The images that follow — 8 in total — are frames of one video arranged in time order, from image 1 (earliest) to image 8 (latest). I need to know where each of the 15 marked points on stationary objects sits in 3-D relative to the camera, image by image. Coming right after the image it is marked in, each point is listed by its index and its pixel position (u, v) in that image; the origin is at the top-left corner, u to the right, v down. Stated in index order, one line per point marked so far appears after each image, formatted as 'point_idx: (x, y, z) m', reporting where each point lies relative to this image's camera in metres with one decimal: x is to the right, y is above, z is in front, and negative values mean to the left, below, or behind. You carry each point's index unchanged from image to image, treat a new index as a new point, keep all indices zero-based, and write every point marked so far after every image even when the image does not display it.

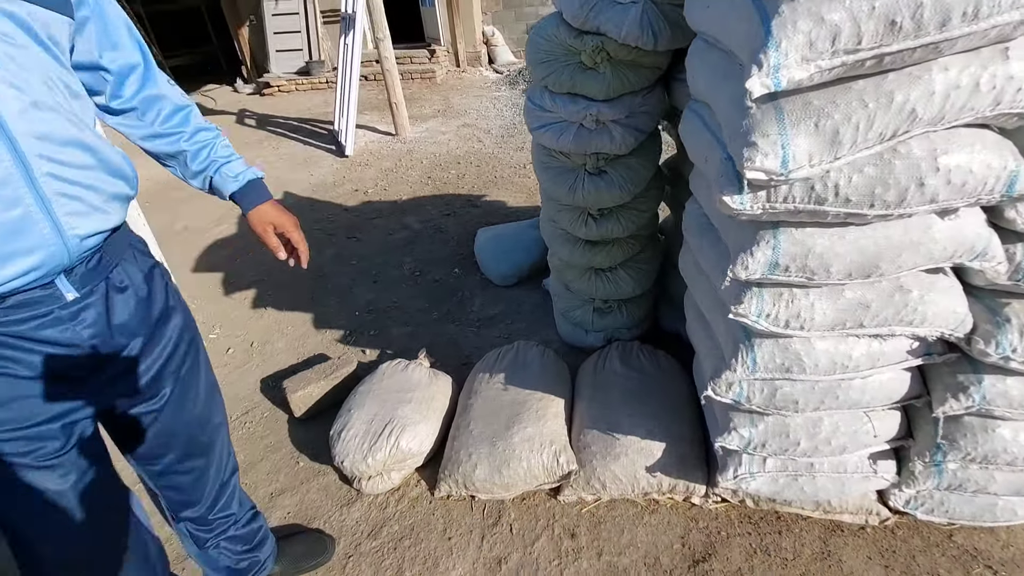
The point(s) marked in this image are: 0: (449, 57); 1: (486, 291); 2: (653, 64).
0: (-1.5, +5.4, +11.4) m
1: (-0.2, 0.0, +3.8) m
2: (+0.6, +0.9, +2.0) m
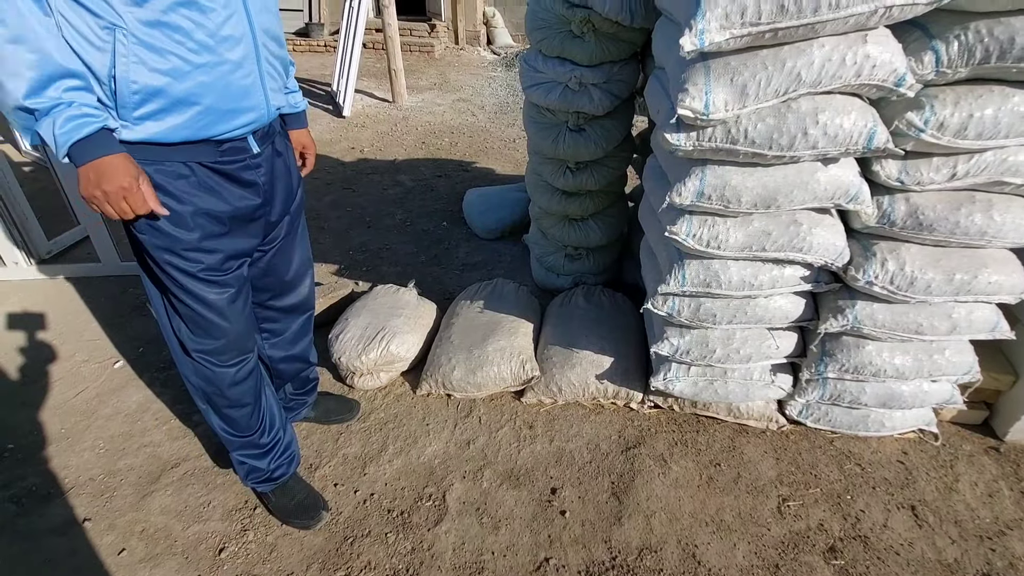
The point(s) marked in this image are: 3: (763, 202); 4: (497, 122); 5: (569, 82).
0: (-1.5, +6.0, +11.6) m
1: (-0.4, +0.4, +4.1) m
2: (+0.6, +1.2, +2.4) m
3: (+0.9, +0.3, +1.8) m
4: (-0.2, +2.5, +7.3) m
5: (+0.3, +1.0, +2.5) m
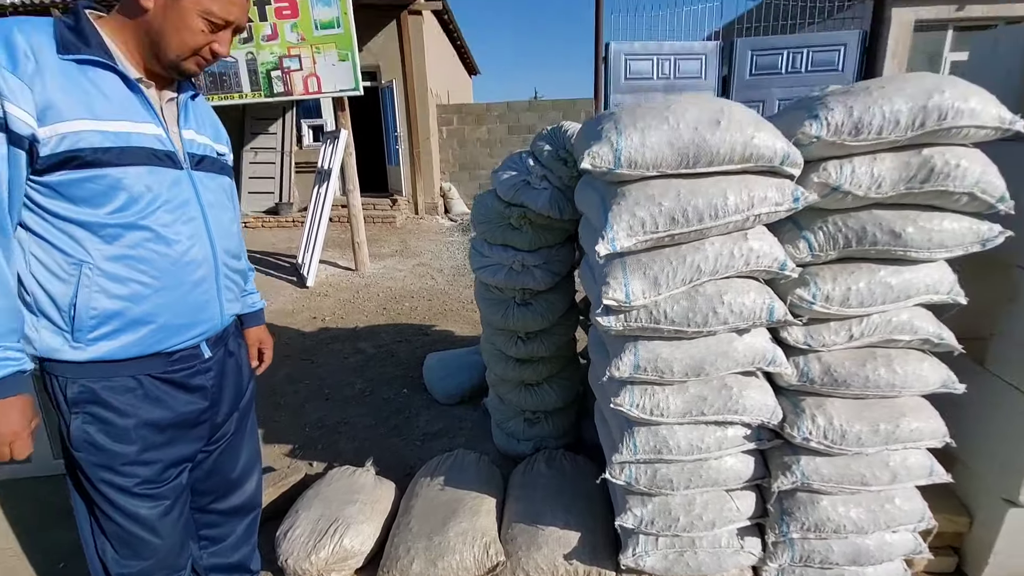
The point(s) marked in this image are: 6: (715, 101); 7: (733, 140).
0: (-2.7, +2.1, +12.7) m
1: (-0.7, -1.0, +4.1) m
2: (+0.3, +0.3, +2.8) m
3: (+0.7, -0.3, +1.9) m
4: (-0.9, +0.1, +7.7) m
5: (0.0, +0.1, +2.8) m
6: (+0.7, +0.6, +1.7) m
7: (+0.7, +0.5, +1.6) m
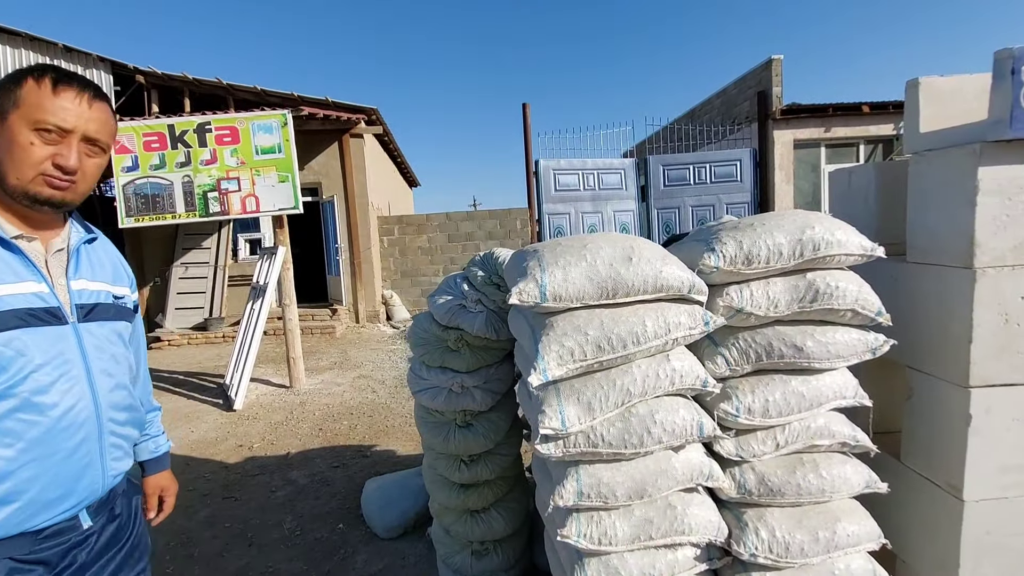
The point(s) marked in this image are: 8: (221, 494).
0: (-4.2, -0.7, +12.5) m
1: (-1.1, -2.0, +3.8) m
2: (-0.1, -0.3, +2.8) m
3: (+0.5, -0.8, +1.9) m
4: (-1.7, -1.6, +7.4) m
5: (-0.3, -0.6, +2.8) m
6: (+0.4, +0.2, +1.9) m
7: (+0.5, +0.1, +1.8) m
8: (-2.8, -2.0, +4.7) m
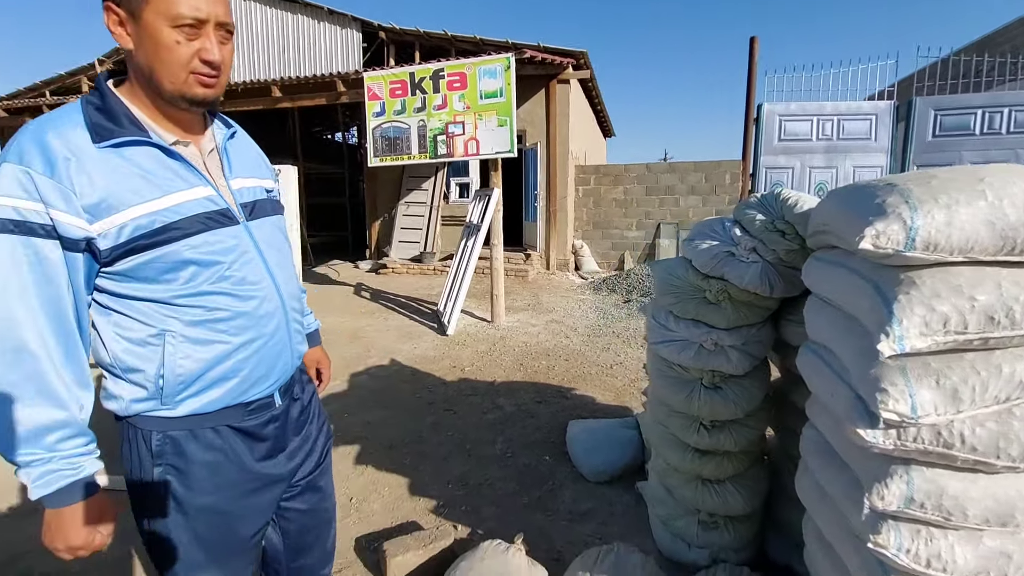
0: (+0.8, +0.7, +12.9) m
1: (+0.5, -1.5, +3.8) m
2: (+1.3, -0.1, +2.4) m
3: (+1.4, -0.7, +1.4) m
4: (+1.2, -0.9, +7.4) m
5: (+1.0, -0.3, +2.5) m
6: (+1.4, +0.3, +1.3) m
7: (+1.4, +0.2, +1.2) m
8: (-0.8, -1.3, +5.3) m
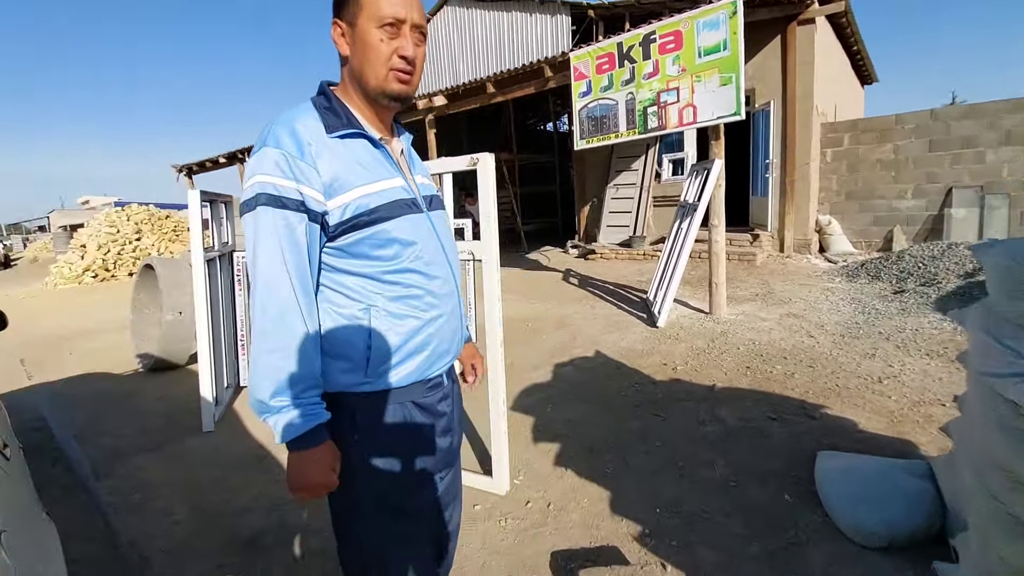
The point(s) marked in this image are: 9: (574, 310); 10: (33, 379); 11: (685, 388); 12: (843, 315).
0: (+5.9, +1.0, +11.0) m
1: (+1.9, -1.5, +2.9) m
2: (+2.0, -0.1, +1.2) m
3: (+1.7, -0.7, +0.3) m
4: (+4.0, -0.7, +5.9) m
5: (+1.7, -0.3, +1.4) m
6: (+1.7, +0.3, +0.1) m
7: (+1.7, +0.1, +0.1) m
8: (+1.3, -1.2, +4.8) m
9: (+1.1, -0.4, +8.9) m
10: (-7.4, -1.4, +7.5) m
11: (+1.8, -1.0, +5.1) m
12: (+4.8, -0.4, +7.1) m
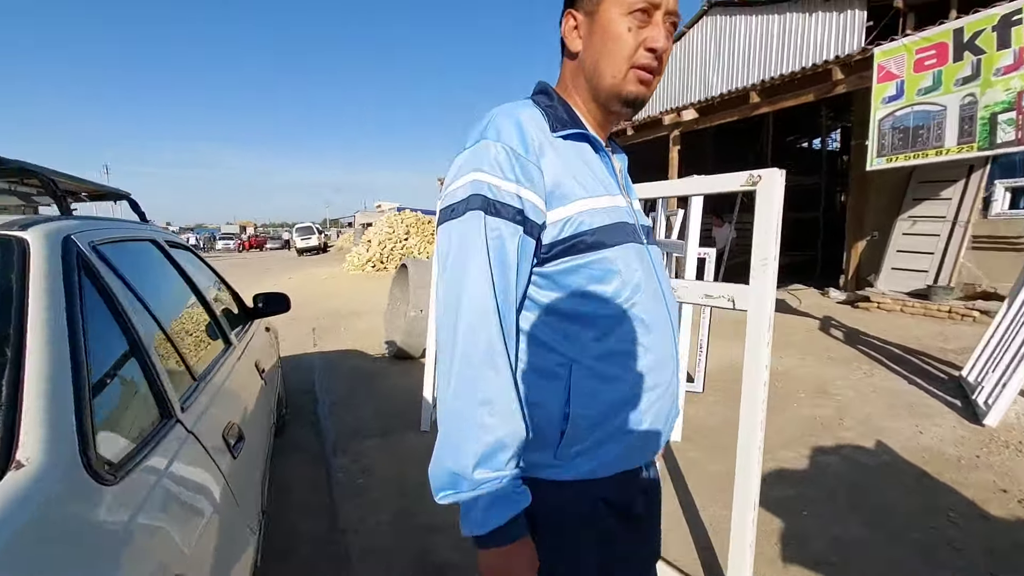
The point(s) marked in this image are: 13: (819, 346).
0: (+10.0, -0.5, +6.8) m
1: (+2.6, -2.0, +1.1) m
2: (+2.2, -0.5, -0.4) m
3: (+1.5, -1.1, -1.1) m
4: (+5.9, -1.7, +3.0) m
5: (+2.1, -0.7, -0.1) m
6: (+1.6, -0.1, -1.2) m
7: (+1.5, -0.2, -1.3) m
8: (+3.0, -1.8, +3.1) m
9: (+4.6, -1.2, +6.9) m
10: (-3.7, -1.1, +9.3) m
11: (+3.6, -1.7, +3.2) m
12: (+7.2, -1.5, +3.8) m
13: (+5.1, -1.0, +8.1) m
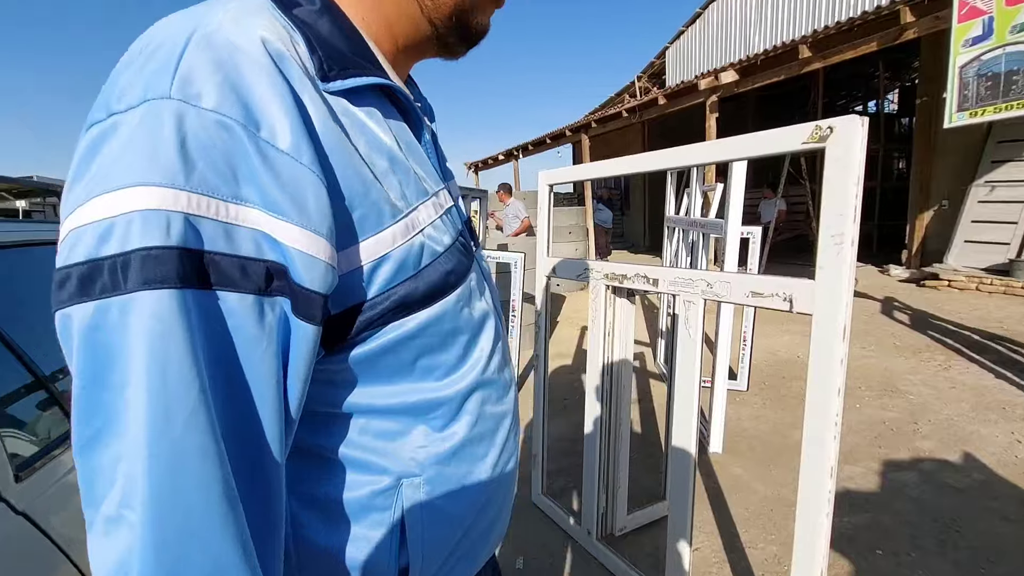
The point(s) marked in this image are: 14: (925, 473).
0: (+10.2, -0.1, +5.5) m
1: (+2.5, -2.0, +0.4) m
2: (+2.0, -0.6, -1.1) m
3: (+1.2, -1.2, -1.8) m
4: (+5.9, -1.5, +2.0) m
5: (+1.8, -0.8, -0.8) m
6: (+1.2, -0.2, -2.0) m
7: (+1.1, -0.3, -2.0) m
8: (+3.0, -1.7, +2.3) m
9: (+4.8, -0.9, +6.0) m
10: (-3.3, -1.0, +8.9) m
11: (+3.6, -1.6, +2.4) m
12: (+7.2, -1.3, +2.7) m
13: (+5.4, -0.7, +7.2) m
14: (+3.2, -1.5, +3.8) m
